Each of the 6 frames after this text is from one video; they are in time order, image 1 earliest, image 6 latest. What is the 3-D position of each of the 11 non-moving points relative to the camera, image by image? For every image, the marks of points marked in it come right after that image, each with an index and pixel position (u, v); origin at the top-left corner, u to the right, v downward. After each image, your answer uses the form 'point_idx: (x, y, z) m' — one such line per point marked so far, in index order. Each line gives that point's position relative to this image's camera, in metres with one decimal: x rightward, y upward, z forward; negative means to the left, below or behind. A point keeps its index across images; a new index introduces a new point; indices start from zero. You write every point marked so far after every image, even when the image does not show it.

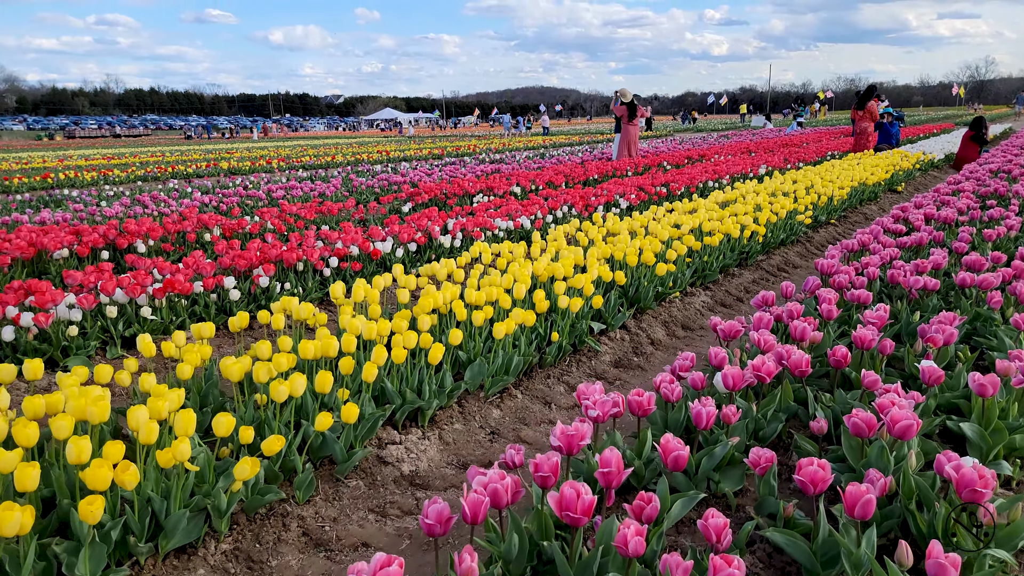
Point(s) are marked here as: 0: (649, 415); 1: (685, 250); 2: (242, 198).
0: (+0.4, -0.4, +2.1) m
1: (+1.2, +0.3, +4.7) m
2: (-3.5, +1.2, +8.6) m
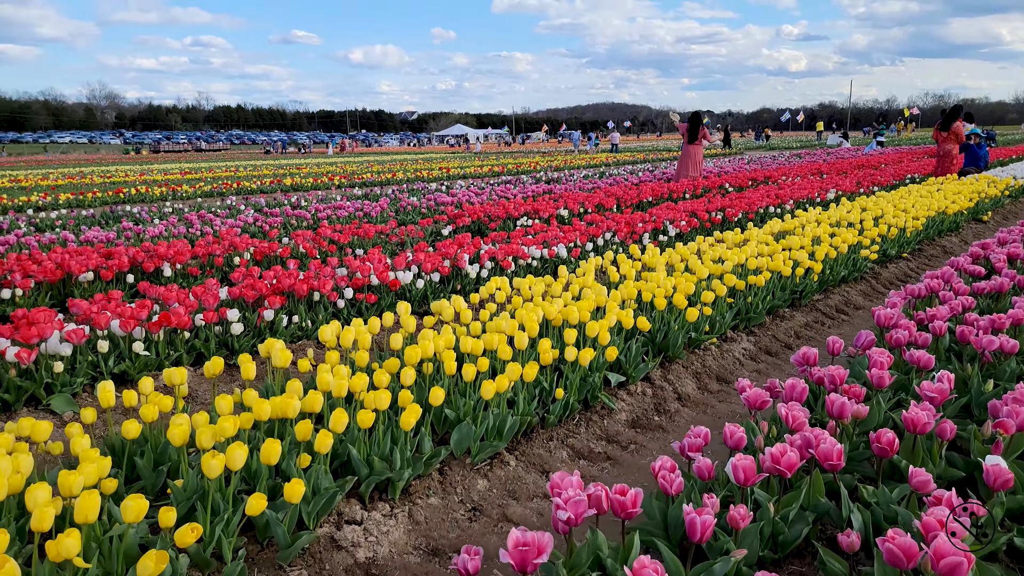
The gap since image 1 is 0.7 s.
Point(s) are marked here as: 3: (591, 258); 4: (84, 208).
0: (+0.3, -0.6, +1.8) m
1: (+1.3, 0.0, +4.3) m
2: (-2.9, +0.9, +8.7) m
3: (+0.6, +0.2, +4.9) m
4: (-7.7, +1.4, +12.0) m
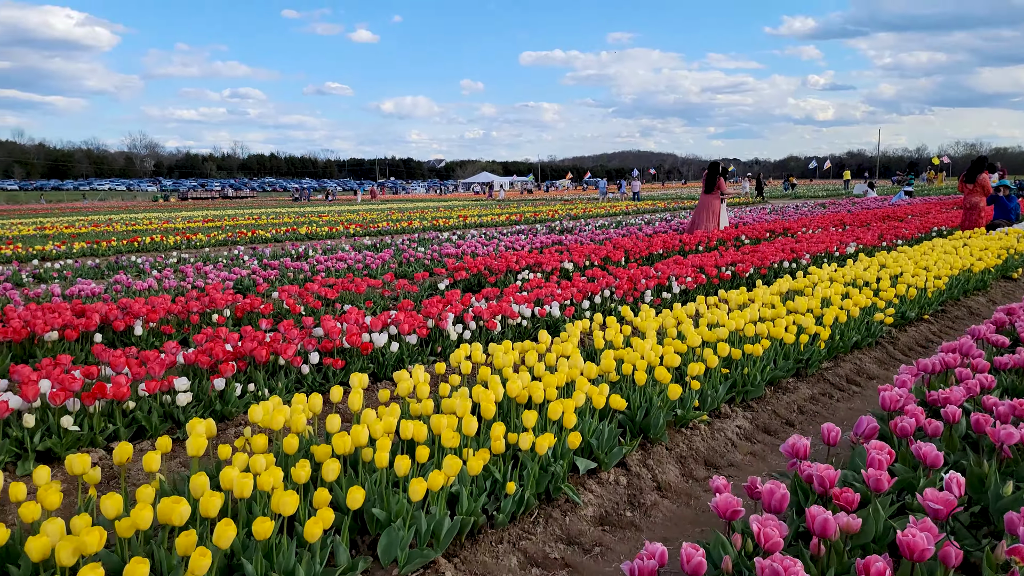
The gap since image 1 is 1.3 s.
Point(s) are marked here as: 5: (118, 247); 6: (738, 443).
0: (+0.1, -0.8, +1.4) m
1: (+1.2, -0.4, +3.9) m
2: (-2.9, +0.2, +8.5) m
3: (+0.4, -0.2, +4.6) m
4: (-7.5, +0.6, +12.1) m
5: (-8.2, +0.8, +13.9) m
6: (+1.2, -0.8, +3.6) m
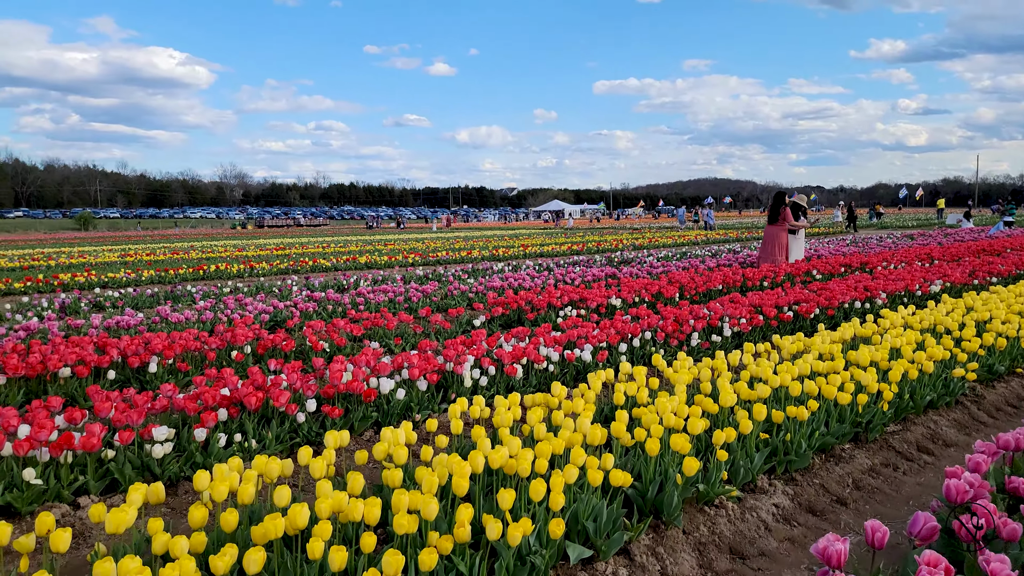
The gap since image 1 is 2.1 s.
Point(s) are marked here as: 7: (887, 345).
0: (-0.2, -1.0, +1.0) m
1: (+1.2, -0.7, +3.4) m
2: (-2.3, -0.2, +8.4) m
3: (+0.6, -0.5, +4.1) m
4: (-6.6, +0.1, +12.5) m
5: (-7.0, +0.3, +14.4) m
6: (+1.2, -1.1, +3.1) m
7: (+2.7, -0.4, +4.8) m
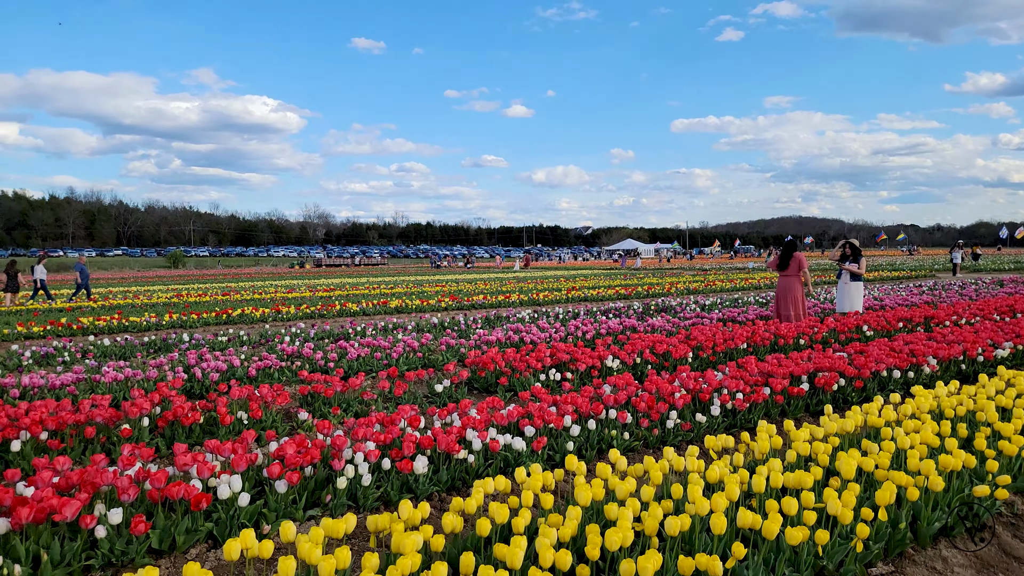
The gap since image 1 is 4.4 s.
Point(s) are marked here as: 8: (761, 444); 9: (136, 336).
0: (-1.2, -1.2, +0.2) m
1: (+0.5, -1.1, +2.4) m
2: (-2.5, -0.8, +7.8) m
3: (-0.1, -0.9, +3.3) m
4: (-6.3, -0.8, +12.3) m
5: (-6.5, -0.7, +14.3) m
6: (+0.4, -1.4, +2.1) m
7: (+2.1, -0.9, +3.7) m
8: (+1.5, -0.9, +3.9) m
9: (-7.0, -0.9, +12.5) m
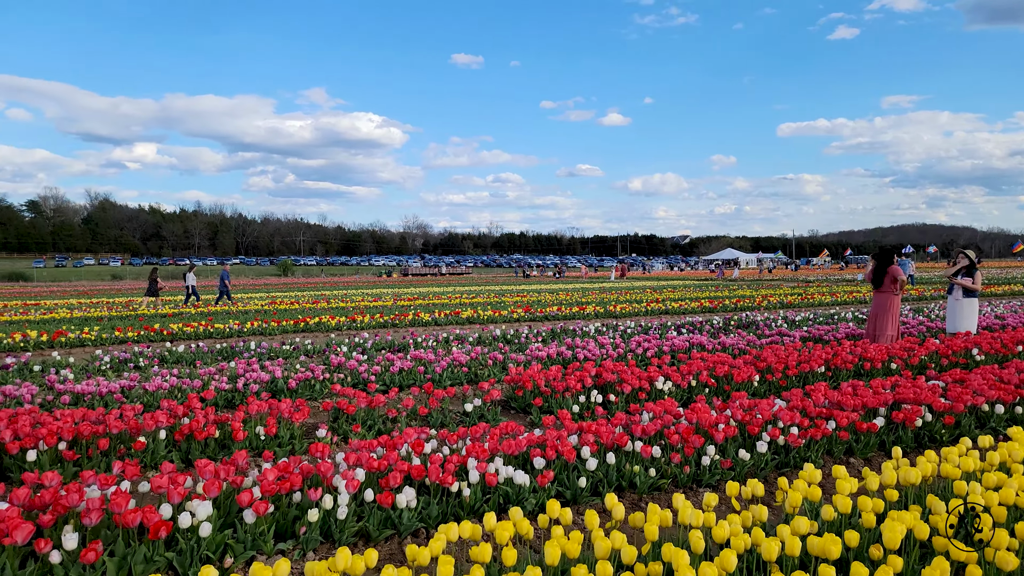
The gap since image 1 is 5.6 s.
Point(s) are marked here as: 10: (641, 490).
0: (-1.7, -1.3, 0.0) m
1: (+0.2, -1.2, +2.0) m
2: (-2.0, -1.0, +7.8) m
3: (-0.3, -1.0, +2.9) m
4: (-5.1, -1.0, +12.8) m
5: (-5.1, -0.9, +14.7) m
6: (+0.1, -1.5, +1.6) m
7: (+2.0, -1.0, +3.0) m
8: (+1.4, -1.0, +3.3) m
9: (-5.8, -1.0, +13.0) m
10: (+0.8, -1.3, +4.3) m
